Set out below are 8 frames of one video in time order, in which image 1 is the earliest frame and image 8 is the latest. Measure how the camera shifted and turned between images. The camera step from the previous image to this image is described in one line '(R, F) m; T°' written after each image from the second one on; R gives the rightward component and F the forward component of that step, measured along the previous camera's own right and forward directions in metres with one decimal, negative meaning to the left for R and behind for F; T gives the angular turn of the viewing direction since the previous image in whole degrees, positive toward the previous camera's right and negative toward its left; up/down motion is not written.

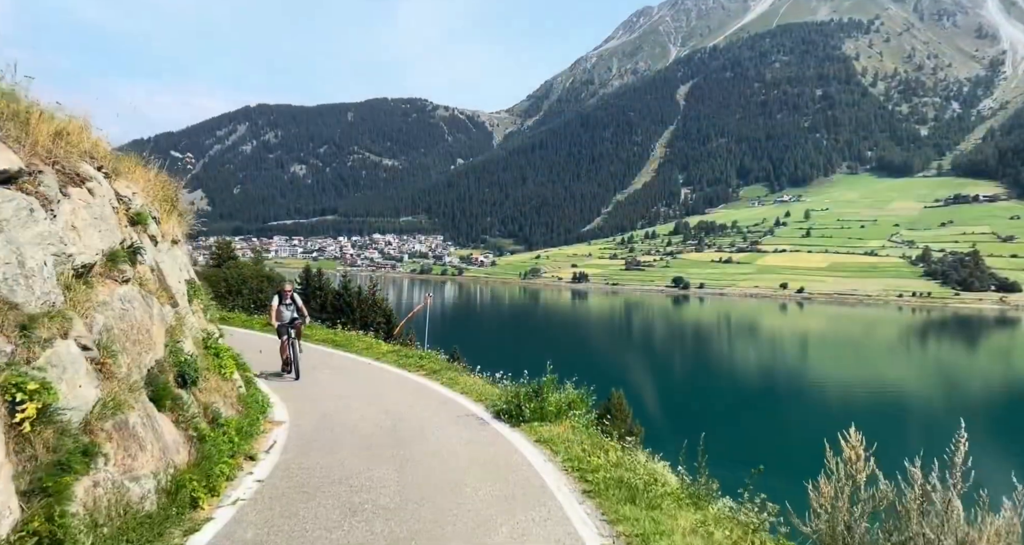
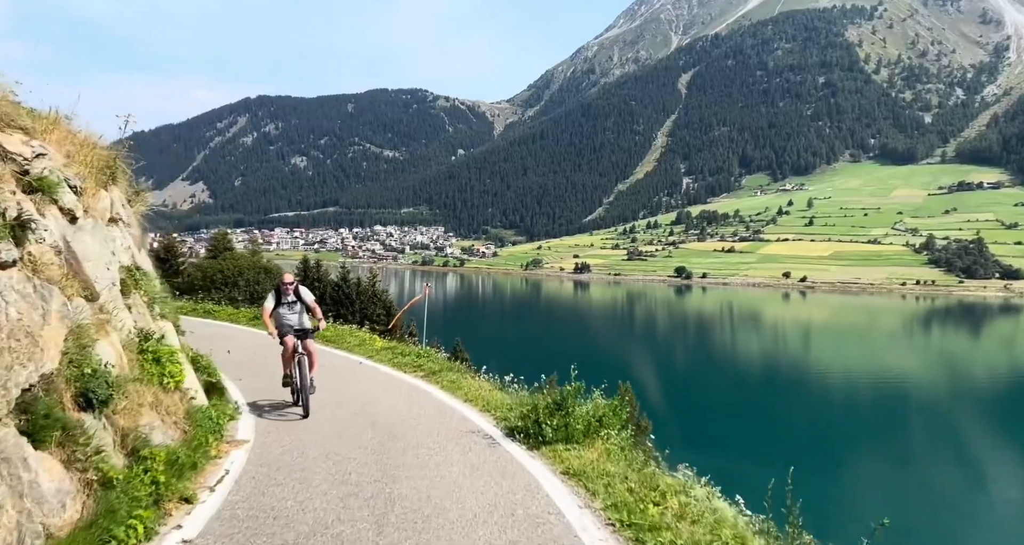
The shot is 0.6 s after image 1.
(-0.1, +0.8) m; 0°
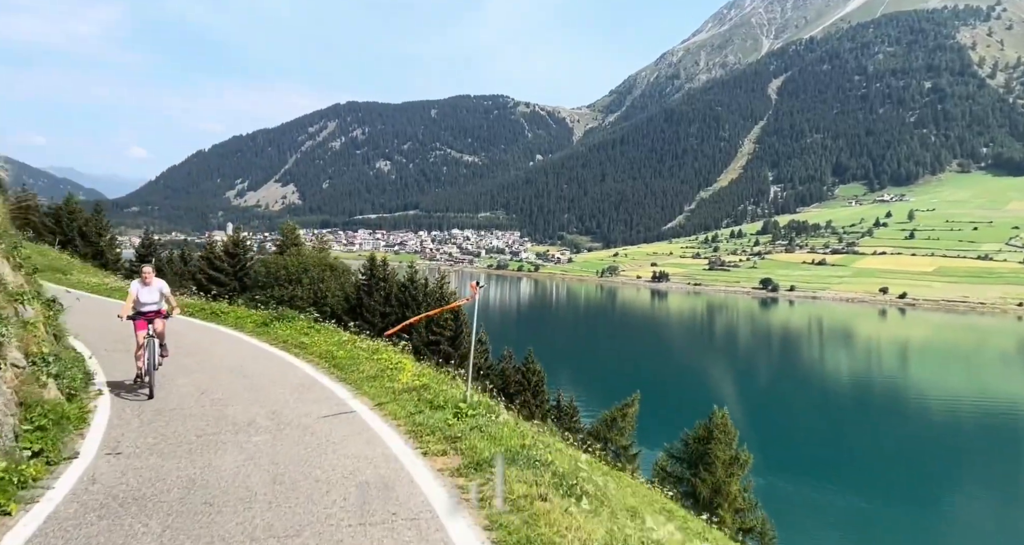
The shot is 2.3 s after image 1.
(-0.3, +4.3) m; -6°
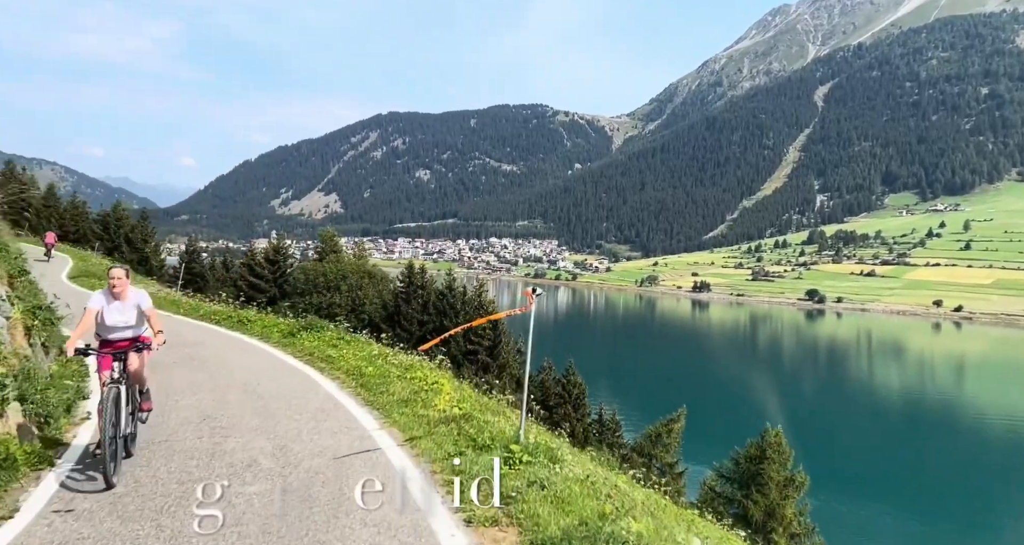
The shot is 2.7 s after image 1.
(-0.2, +1.4) m; -3°
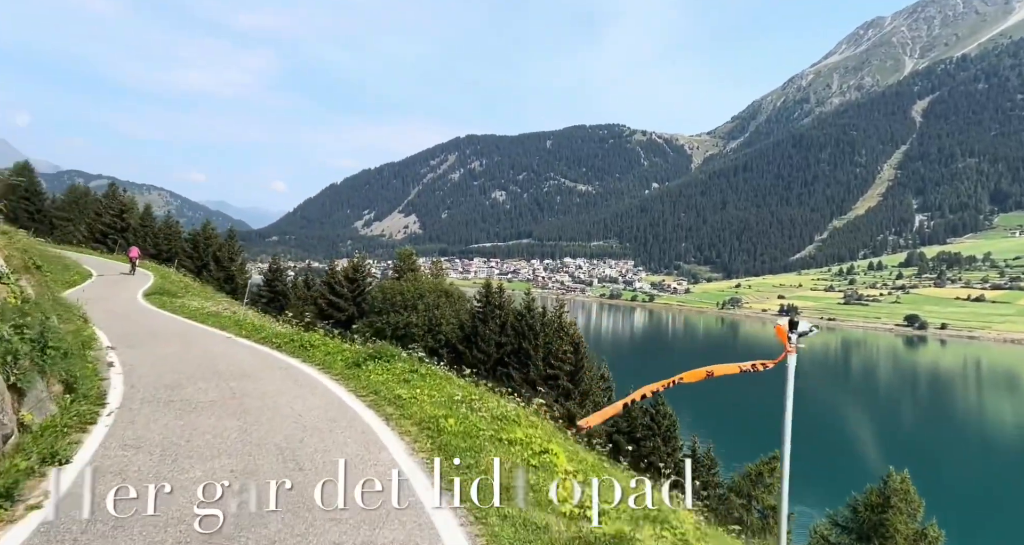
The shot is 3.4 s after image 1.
(-0.6, +2.6) m; -6°
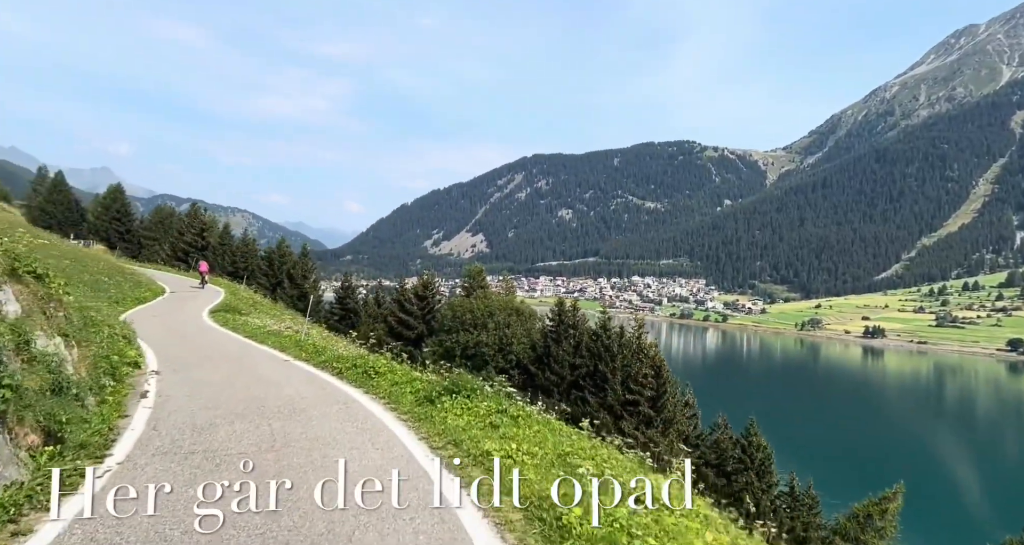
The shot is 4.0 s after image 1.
(-0.6, +2.4) m; -5°
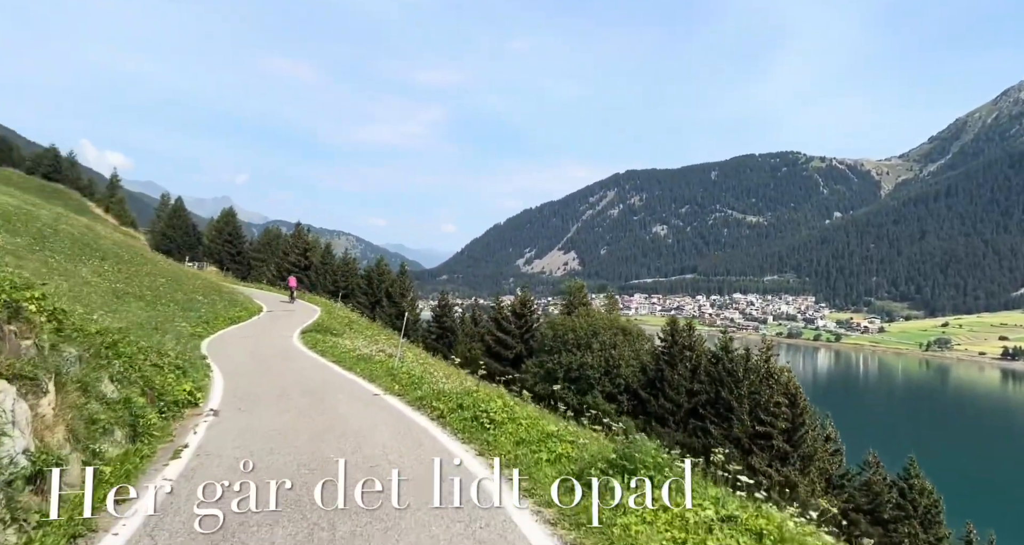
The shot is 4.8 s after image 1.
(-0.9, +3.4) m; -7°
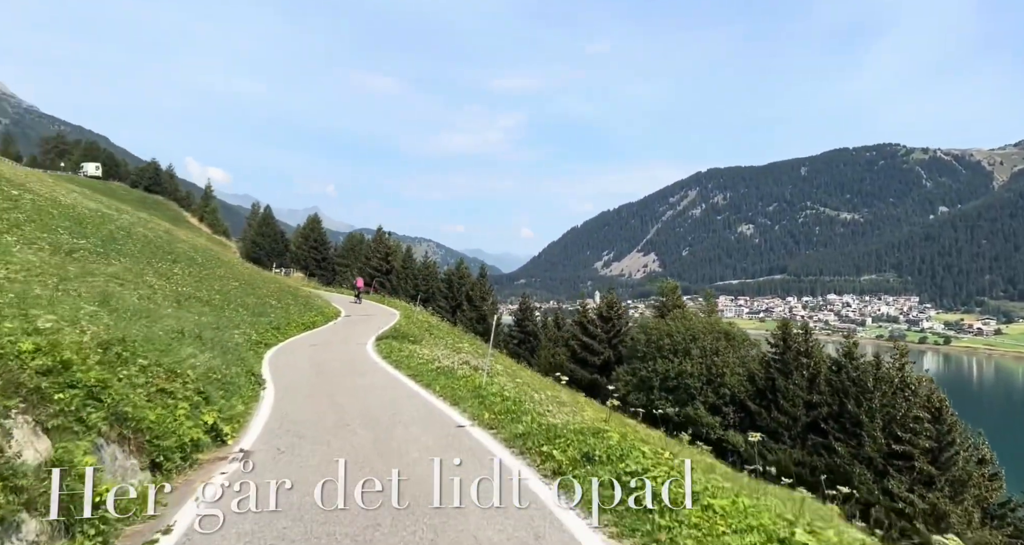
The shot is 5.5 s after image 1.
(-0.6, +3.3) m; -6°
